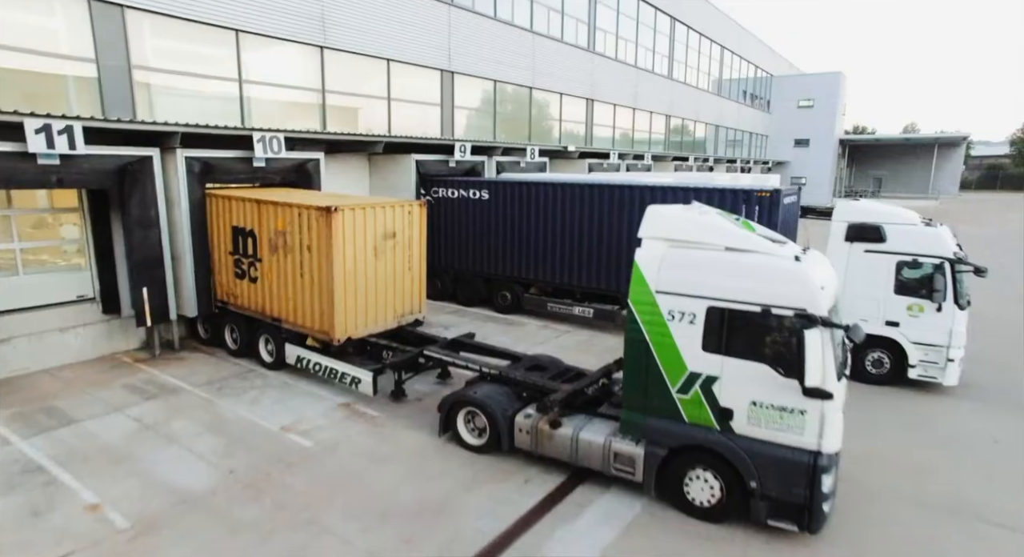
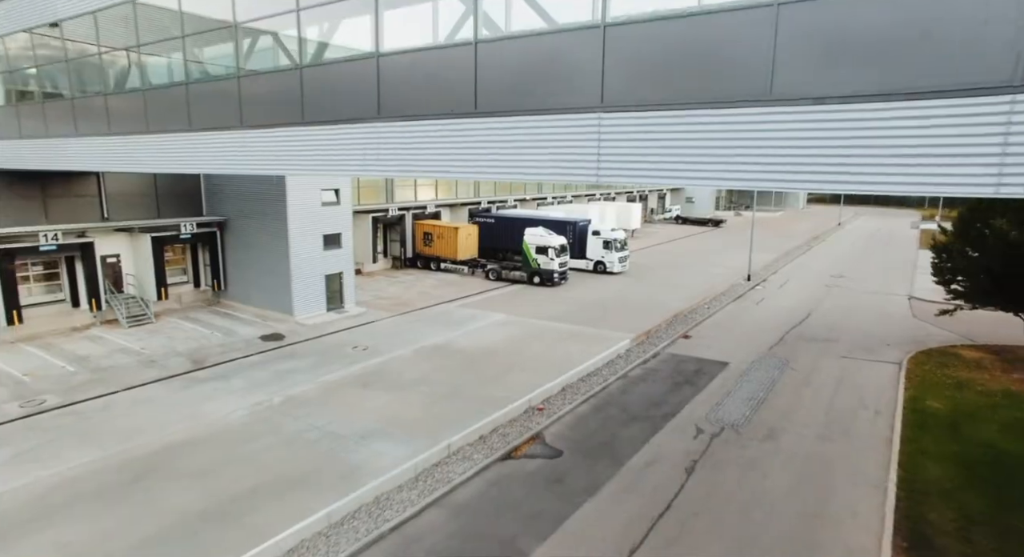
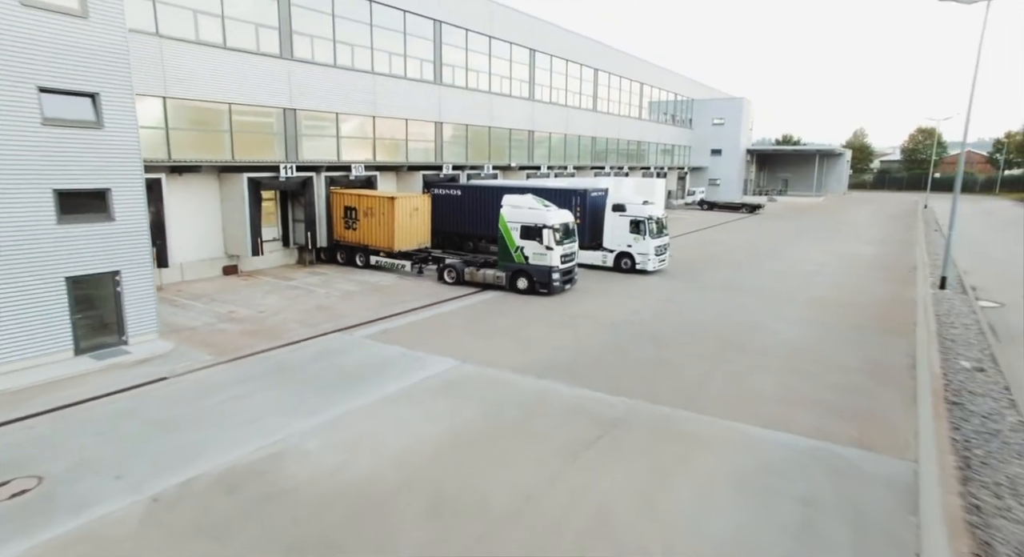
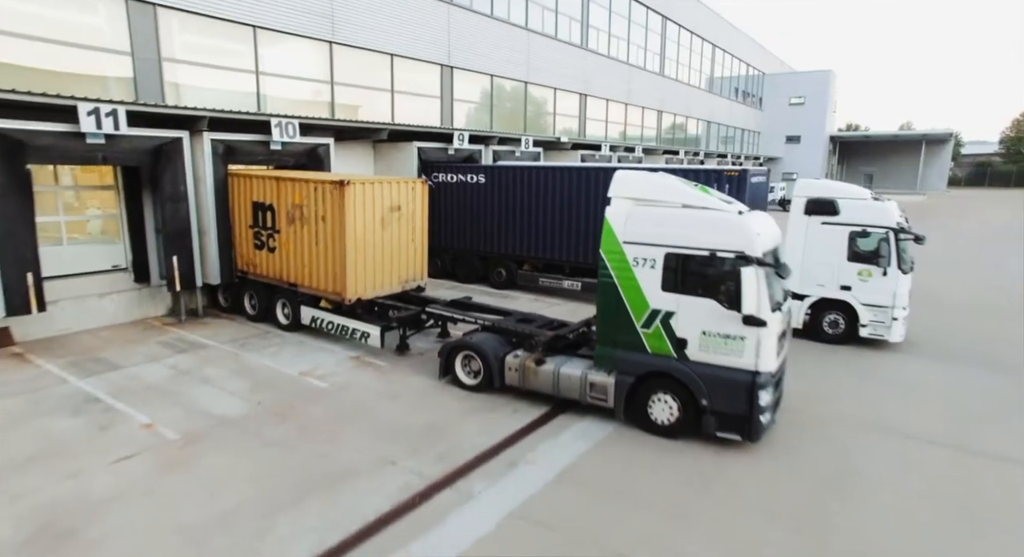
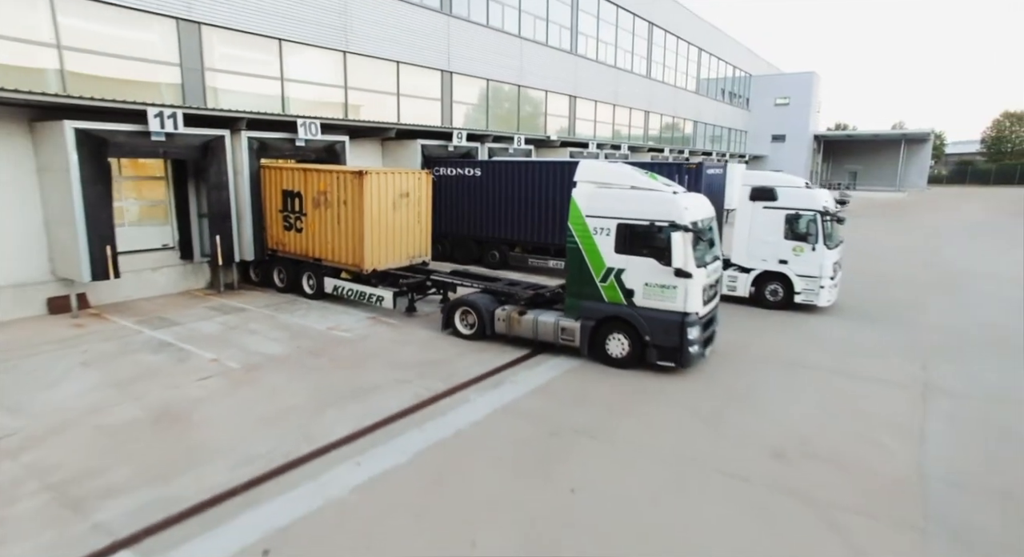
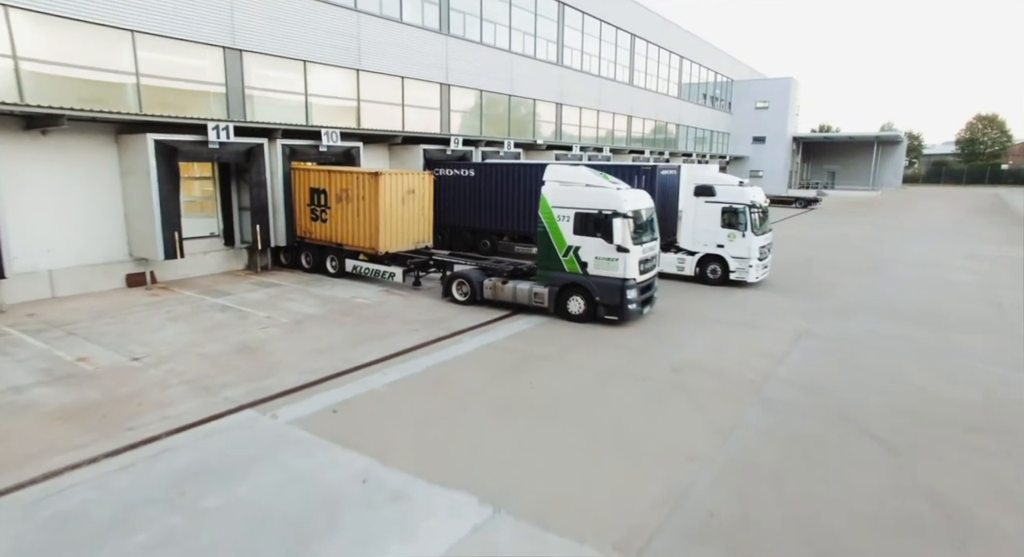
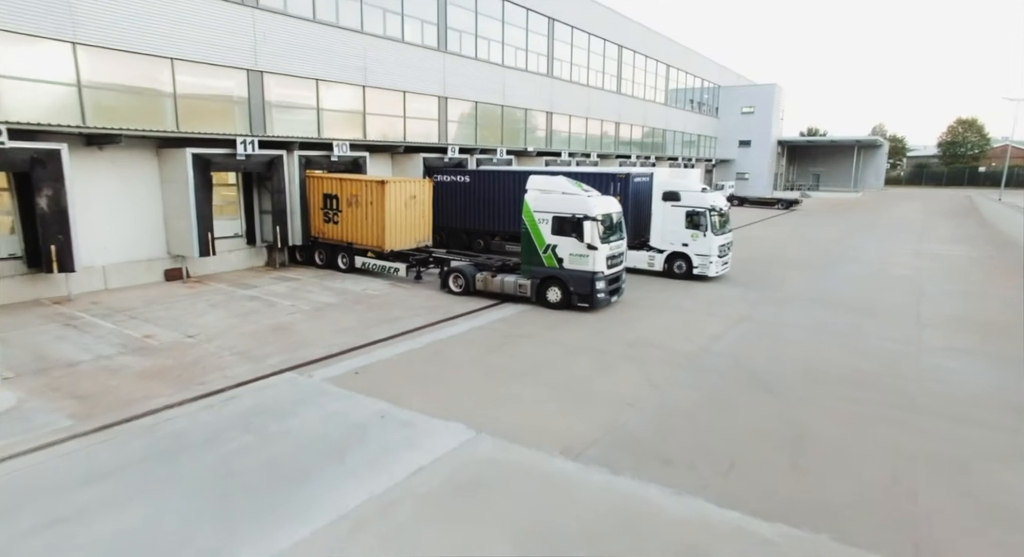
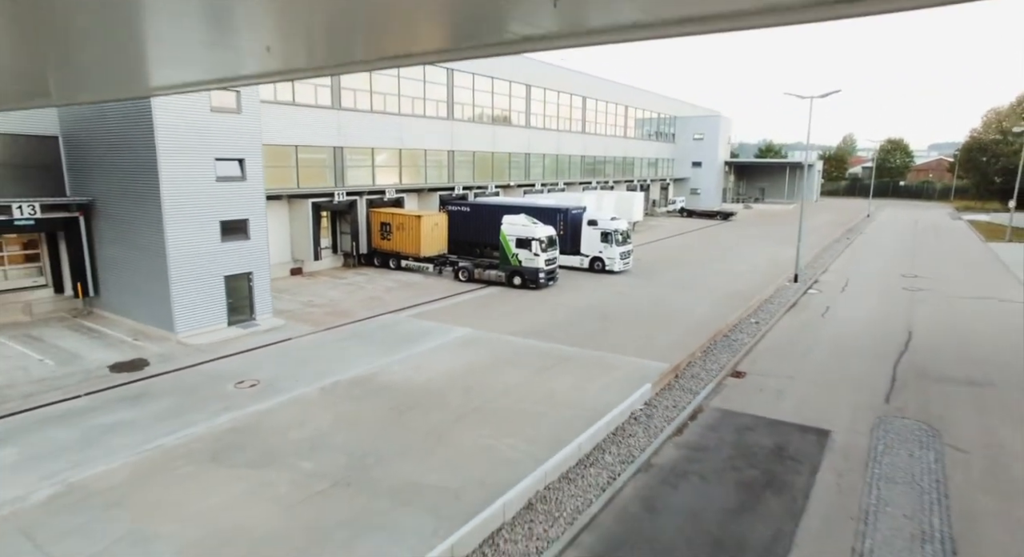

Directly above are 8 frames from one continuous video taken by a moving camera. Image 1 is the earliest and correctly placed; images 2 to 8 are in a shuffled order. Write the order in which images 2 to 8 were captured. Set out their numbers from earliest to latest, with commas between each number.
4, 5, 6, 7, 3, 8, 2
